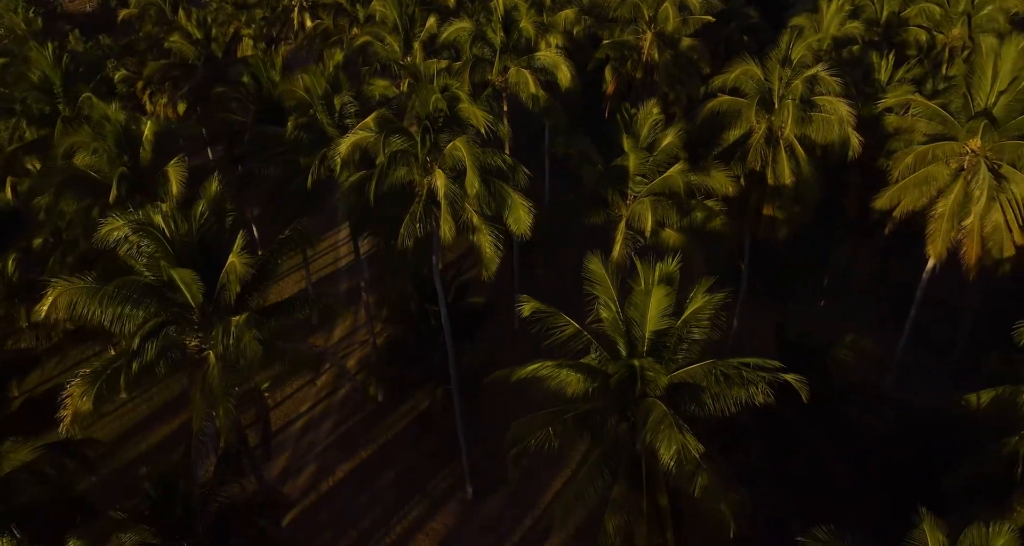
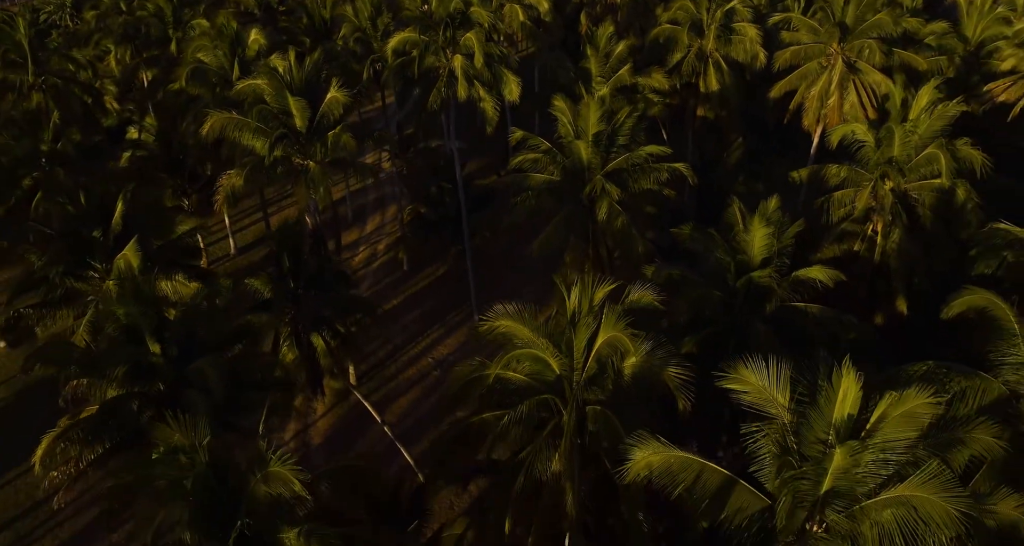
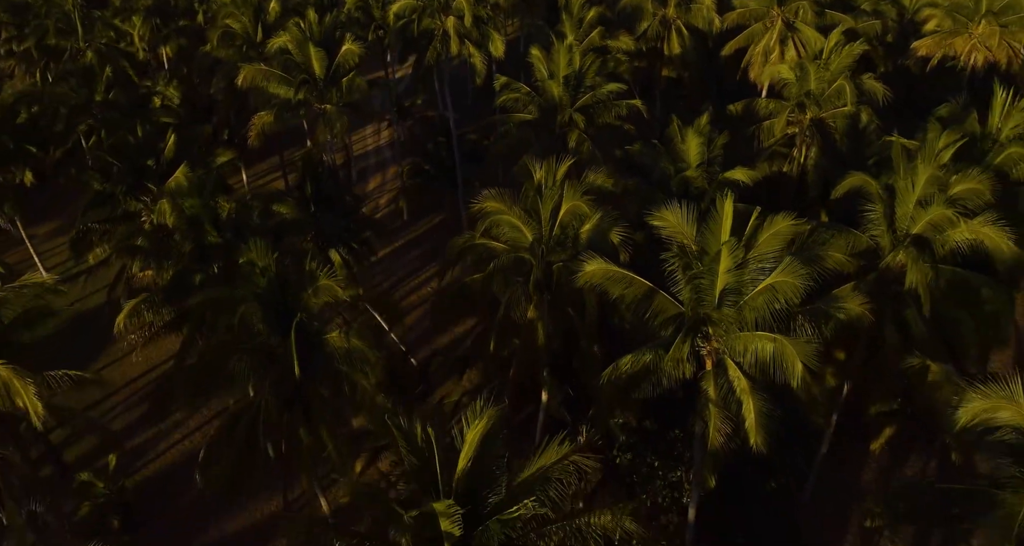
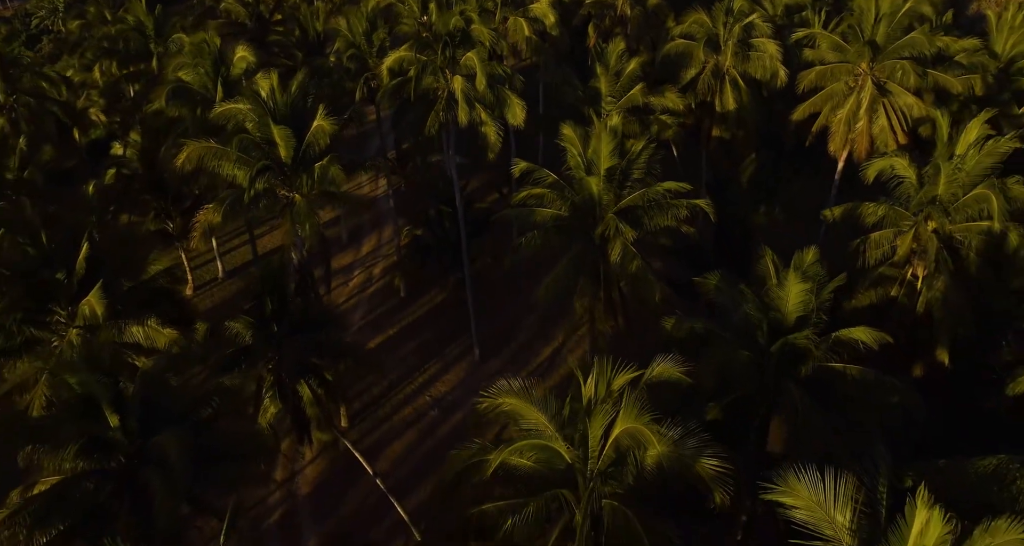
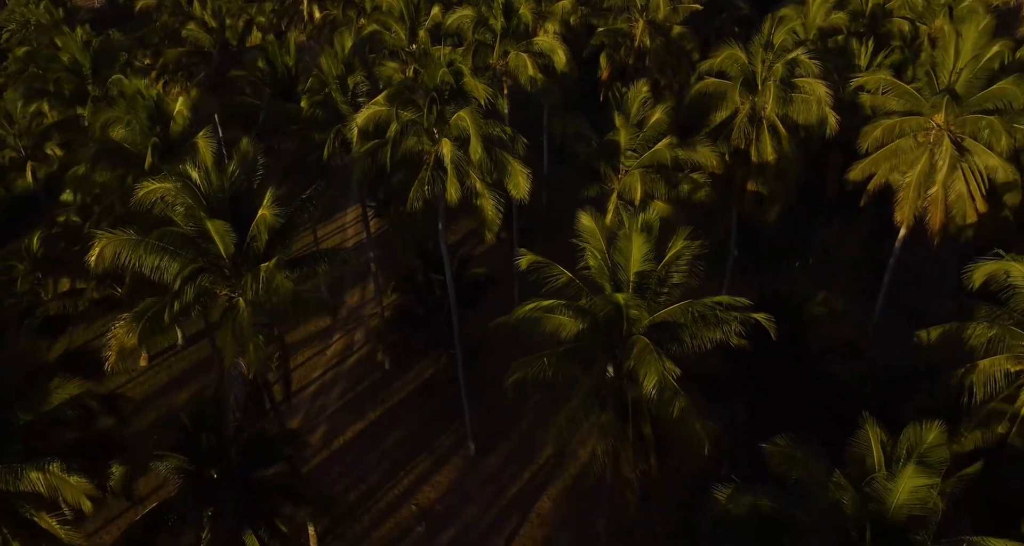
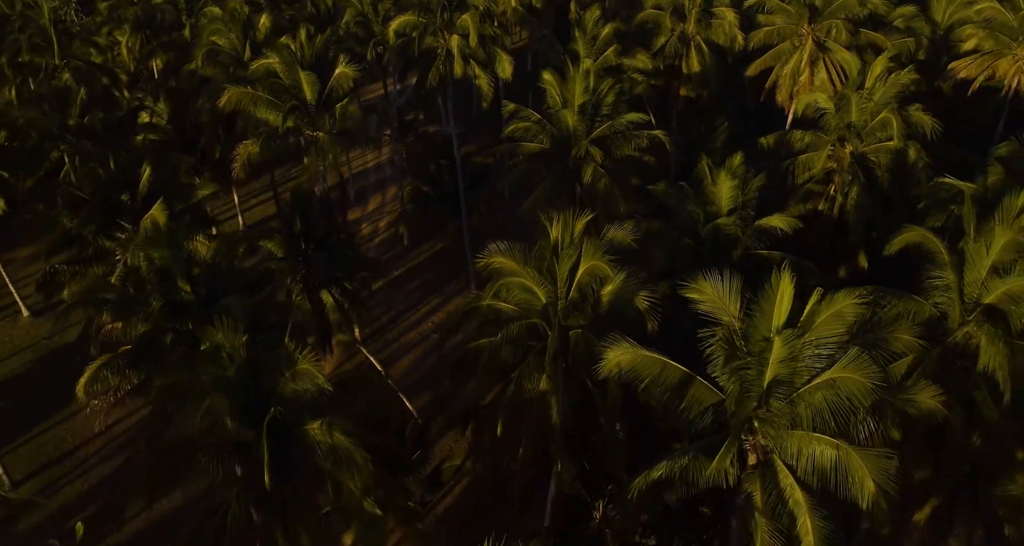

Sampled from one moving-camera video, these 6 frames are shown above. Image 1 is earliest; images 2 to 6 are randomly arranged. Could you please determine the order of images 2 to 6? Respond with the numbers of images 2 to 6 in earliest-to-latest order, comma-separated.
5, 4, 2, 6, 3
